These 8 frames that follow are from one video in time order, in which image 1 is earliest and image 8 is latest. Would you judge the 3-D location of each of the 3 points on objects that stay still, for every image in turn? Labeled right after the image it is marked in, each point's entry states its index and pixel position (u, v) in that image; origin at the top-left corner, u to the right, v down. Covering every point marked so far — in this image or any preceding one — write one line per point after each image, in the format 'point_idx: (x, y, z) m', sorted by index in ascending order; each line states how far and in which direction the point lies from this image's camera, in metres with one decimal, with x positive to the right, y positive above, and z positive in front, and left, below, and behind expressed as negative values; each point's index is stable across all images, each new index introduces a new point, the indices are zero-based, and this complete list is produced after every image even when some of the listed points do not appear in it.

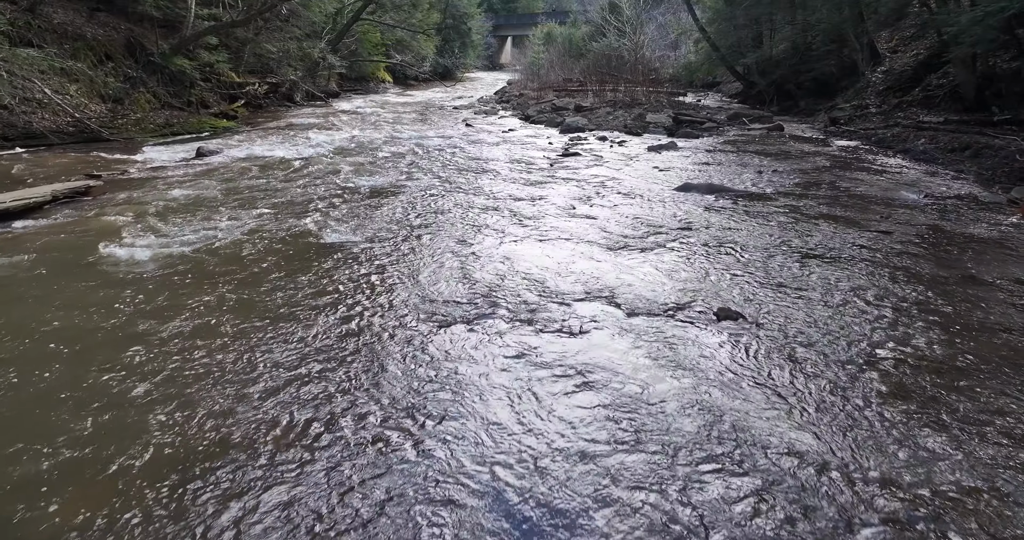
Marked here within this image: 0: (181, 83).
0: (-8.6, +4.8, +15.5) m
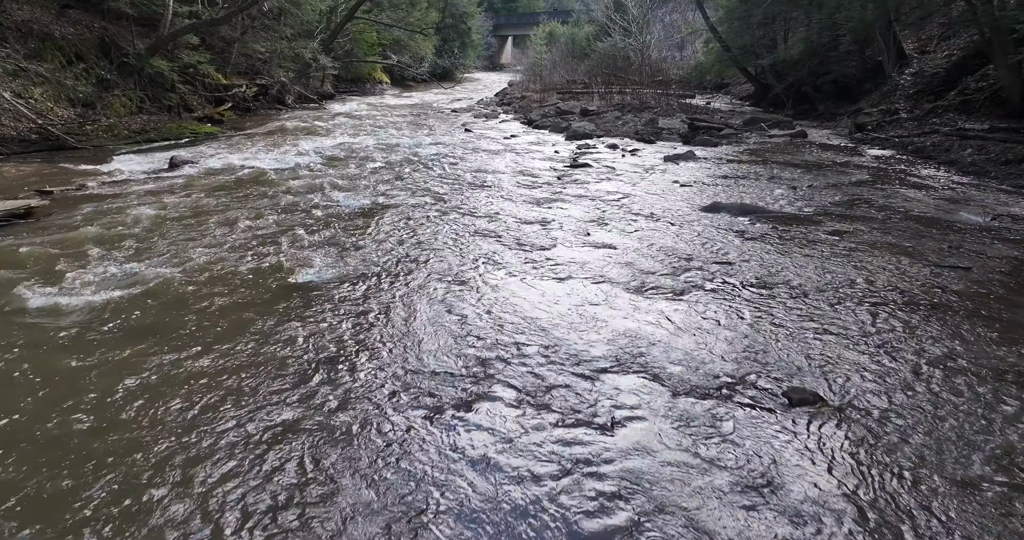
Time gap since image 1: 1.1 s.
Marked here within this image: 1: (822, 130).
0: (-8.5, +4.4, +14.4) m
1: (+7.5, +3.4, +14.5) m
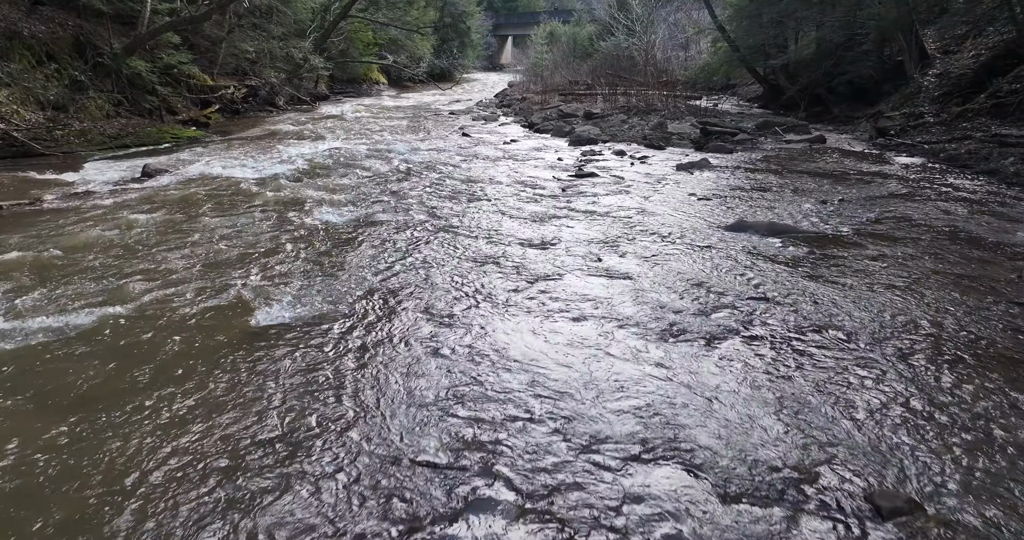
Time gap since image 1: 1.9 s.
0: (-8.5, +4.1, +13.7) m
1: (+7.5, +3.1, +13.7) m
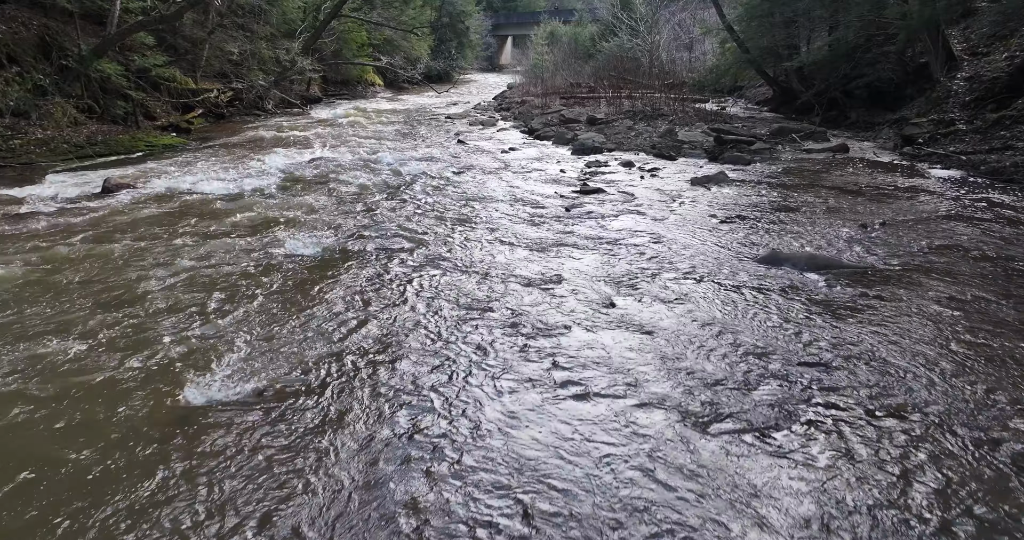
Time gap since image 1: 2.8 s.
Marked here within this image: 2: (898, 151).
0: (-8.5, +3.8, +12.8) m
1: (+7.4, +2.7, +12.8) m
2: (+7.4, +2.3, +11.5) m
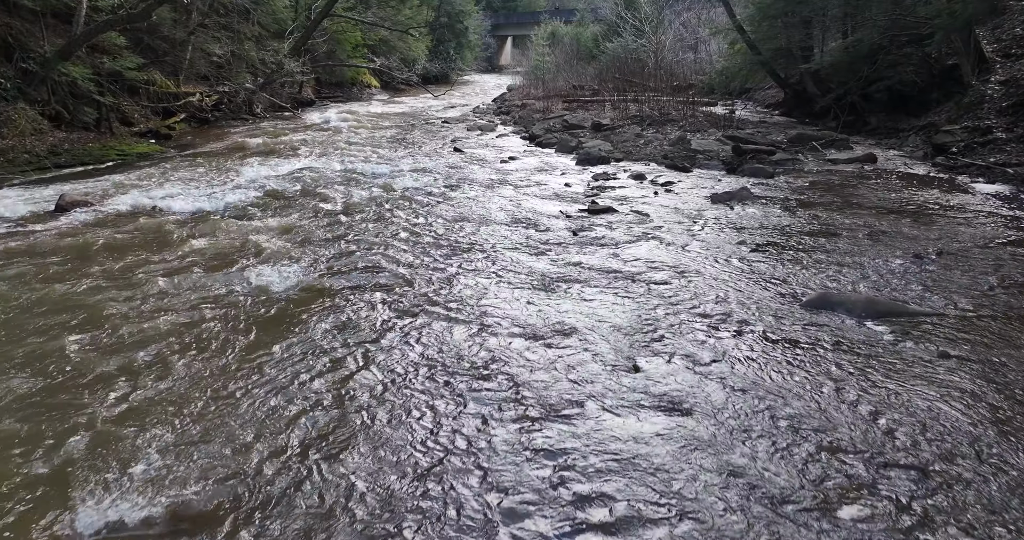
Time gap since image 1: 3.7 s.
0: (-8.5, +3.4, +11.9) m
1: (+7.4, +2.4, +11.9) m
2: (+7.4, +1.9, +10.6) m
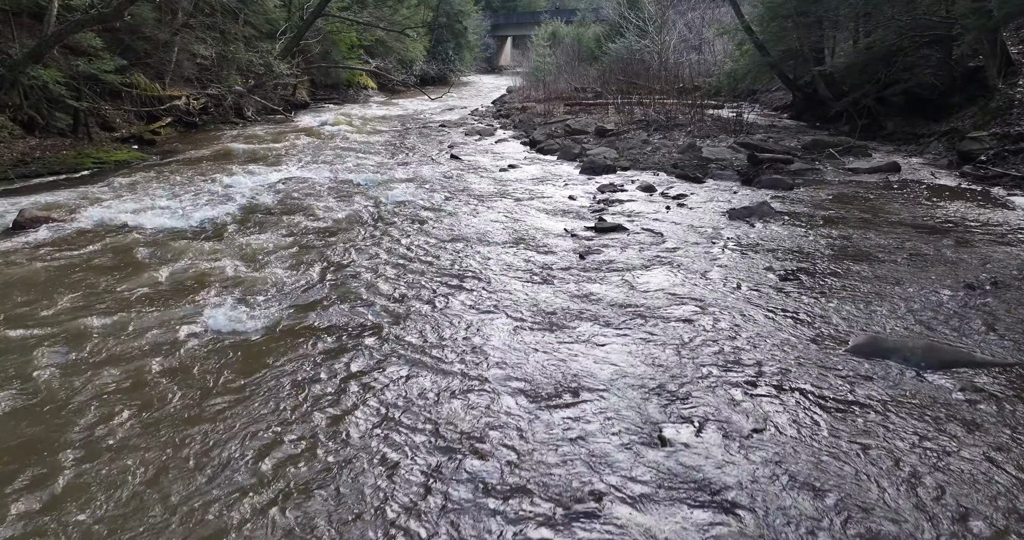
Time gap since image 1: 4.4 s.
0: (-8.5, +3.1, +11.2) m
1: (+7.4, +2.1, +11.2) m
2: (+7.4, +1.6, +9.9) m
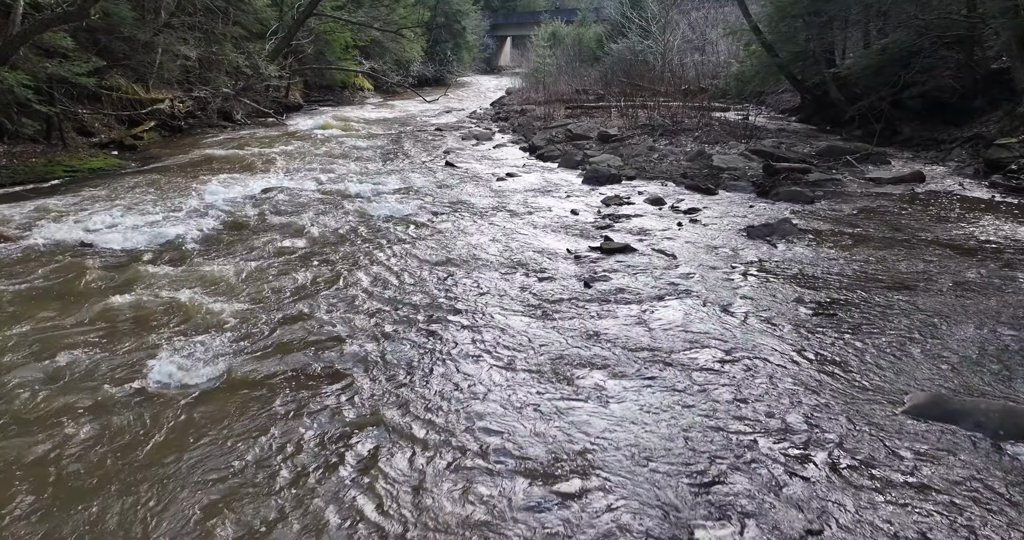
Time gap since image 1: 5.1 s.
0: (-8.6, +2.9, +10.6) m
1: (+7.4, +1.8, +10.6) m
2: (+7.3, +1.4, +9.3) m
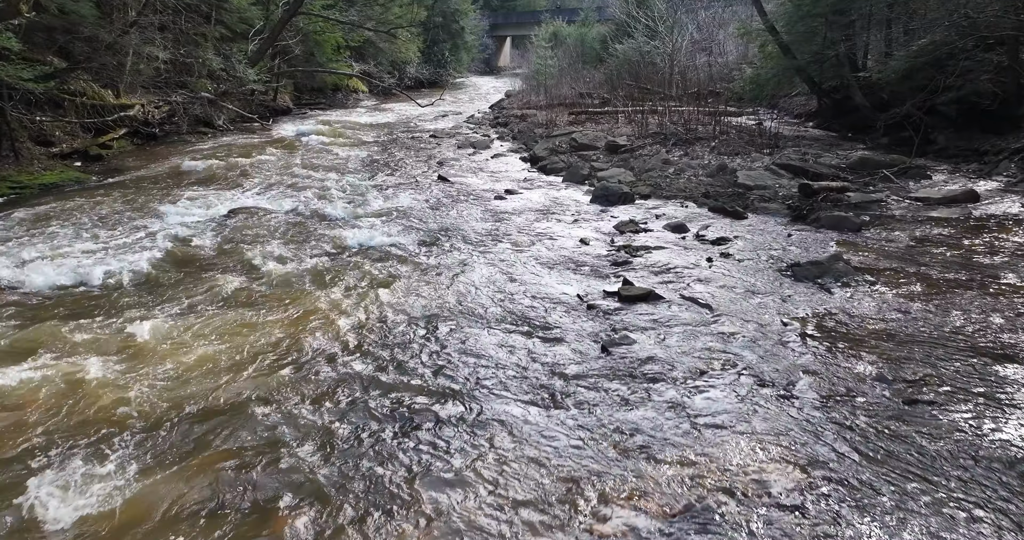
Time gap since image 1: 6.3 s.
0: (-8.6, +2.4, +9.5) m
1: (+7.4, +1.4, +9.5) m
2: (+7.3, +0.9, +8.2) m
